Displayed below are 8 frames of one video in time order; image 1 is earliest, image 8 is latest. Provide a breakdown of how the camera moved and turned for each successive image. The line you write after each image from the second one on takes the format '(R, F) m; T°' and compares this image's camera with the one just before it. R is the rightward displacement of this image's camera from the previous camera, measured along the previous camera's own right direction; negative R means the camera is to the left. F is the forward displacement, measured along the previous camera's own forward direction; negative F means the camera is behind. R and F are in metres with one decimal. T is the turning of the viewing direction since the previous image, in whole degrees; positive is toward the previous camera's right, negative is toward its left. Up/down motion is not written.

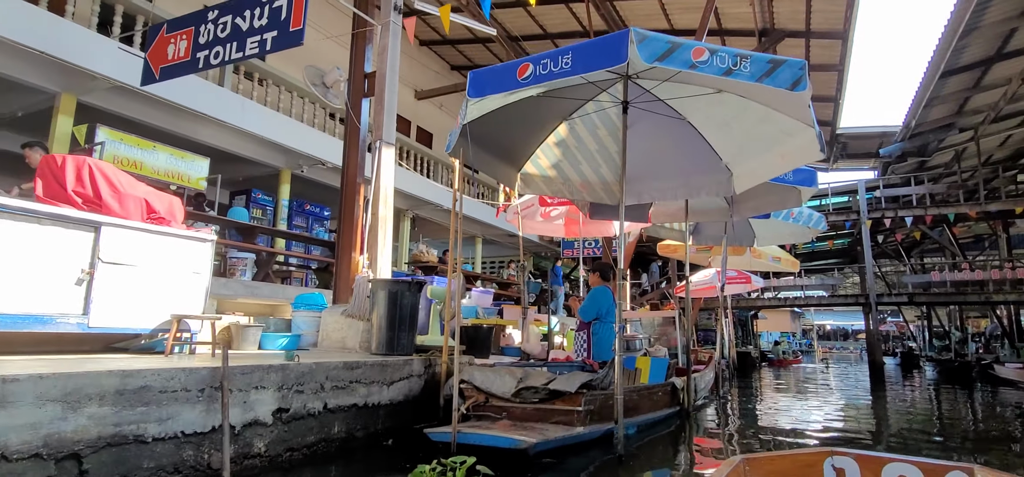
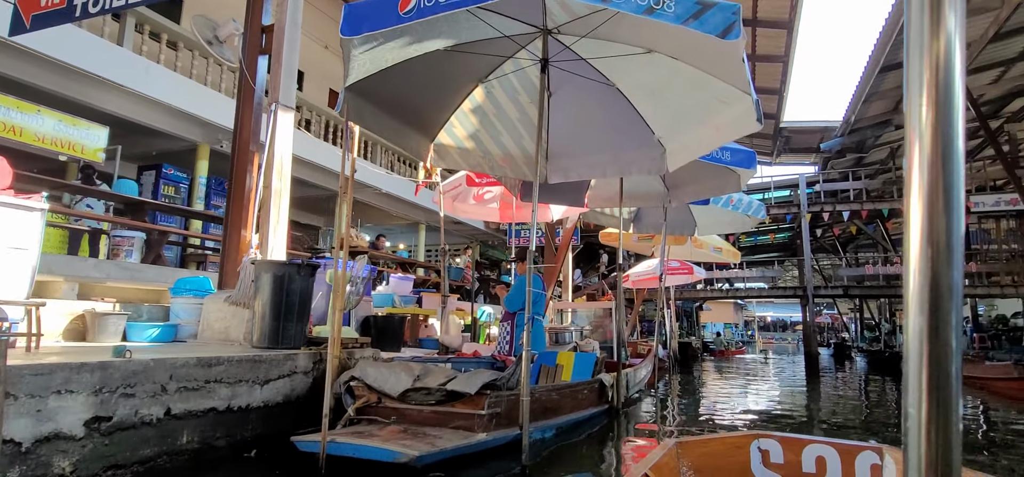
(+0.3, +0.5) m; +5°
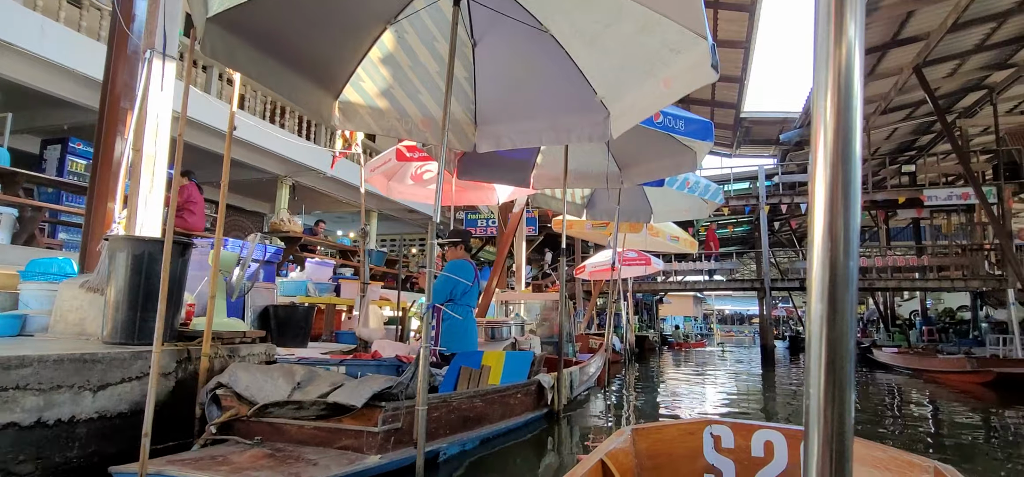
(+0.3, +0.5) m; +4°
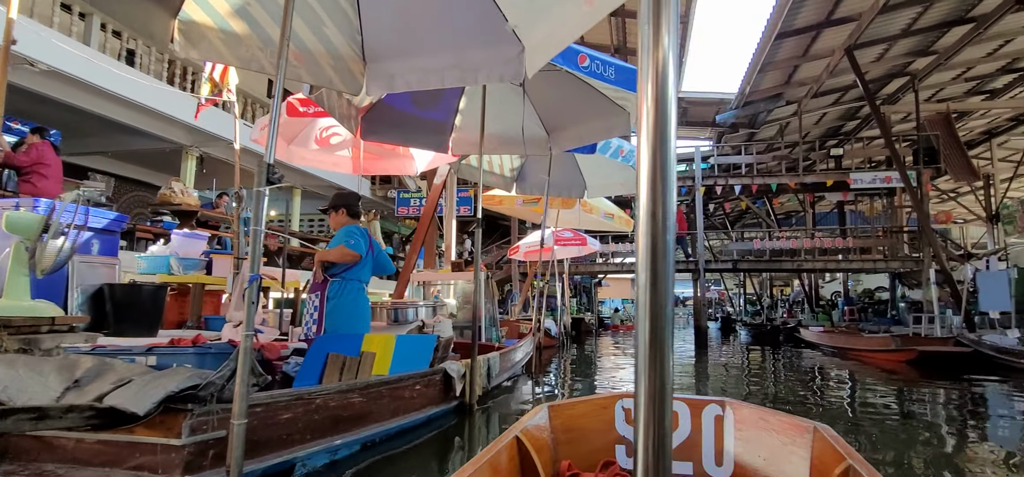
(+0.2, +0.6) m; +6°
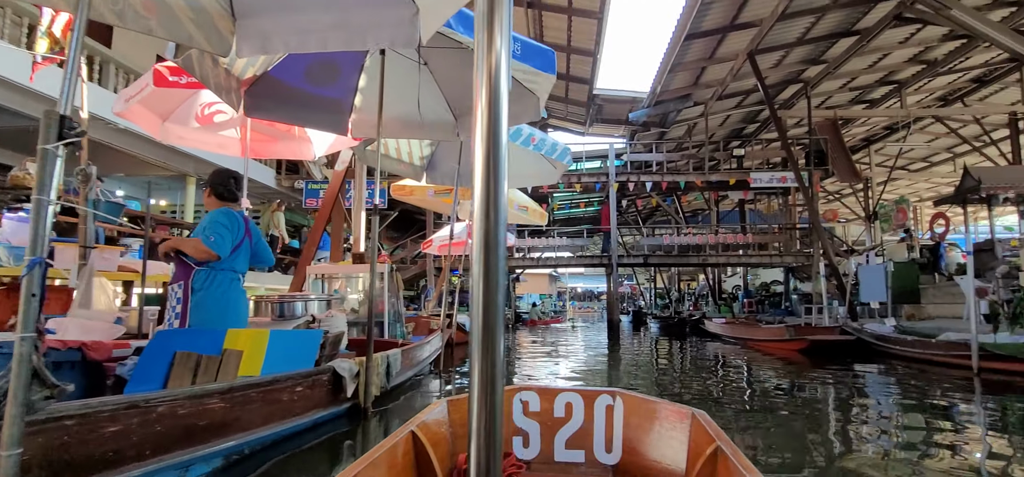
(+0.1, +0.2) m; +8°
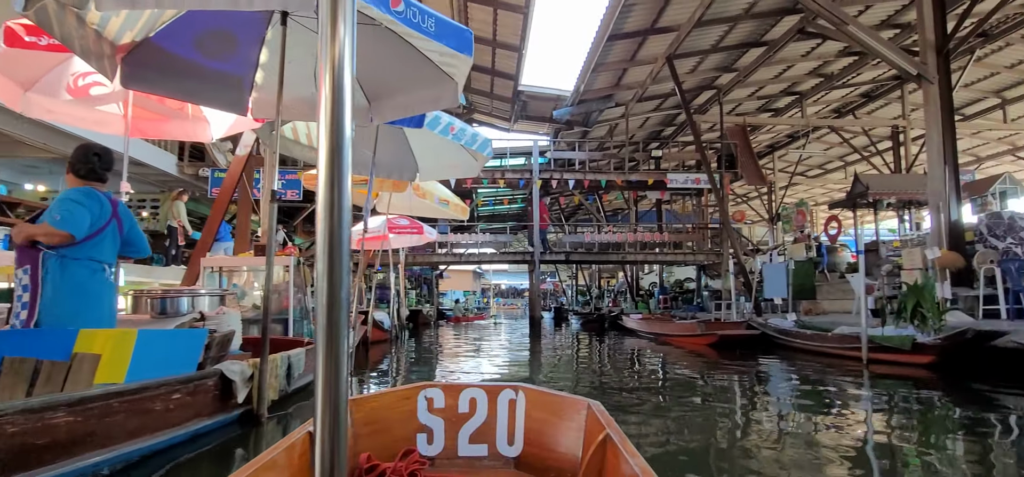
(+0.1, +0.2) m; +8°
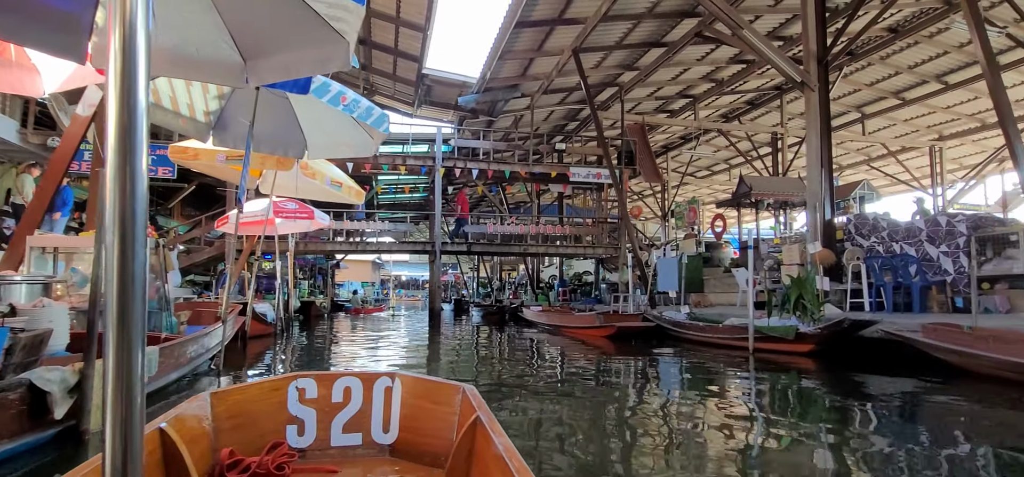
(0.0, +0.3) m; +10°
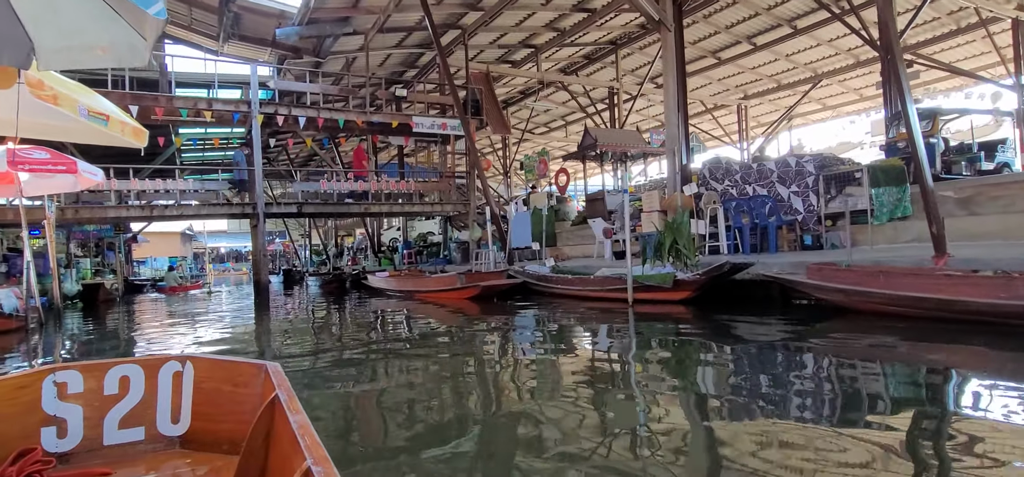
(-0.1, +1.1) m; +16°
